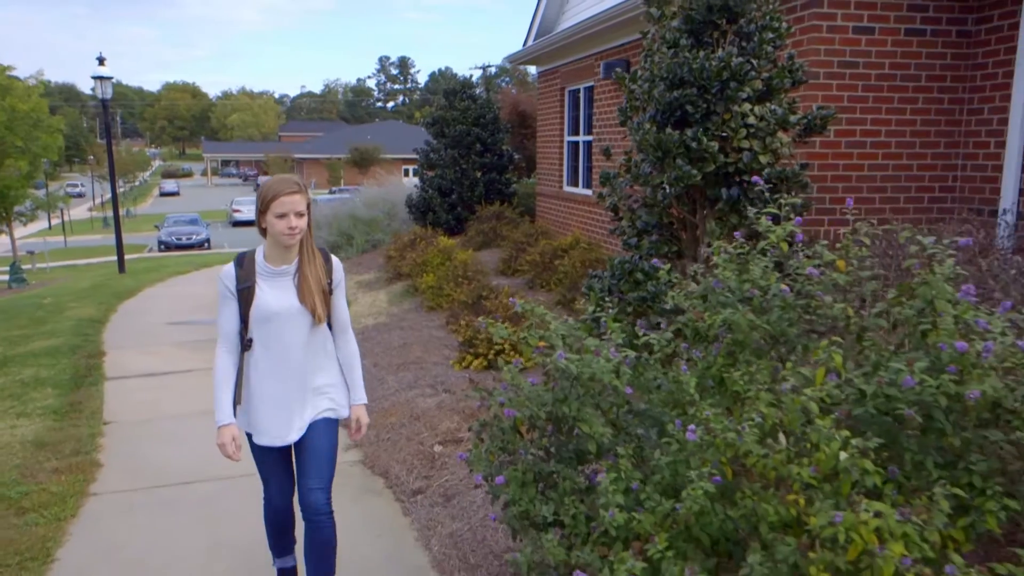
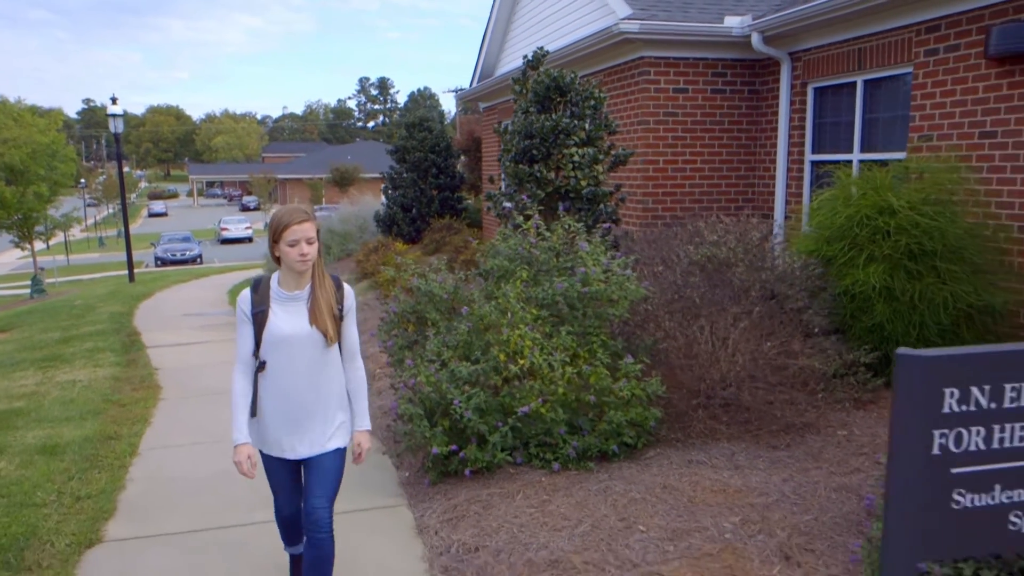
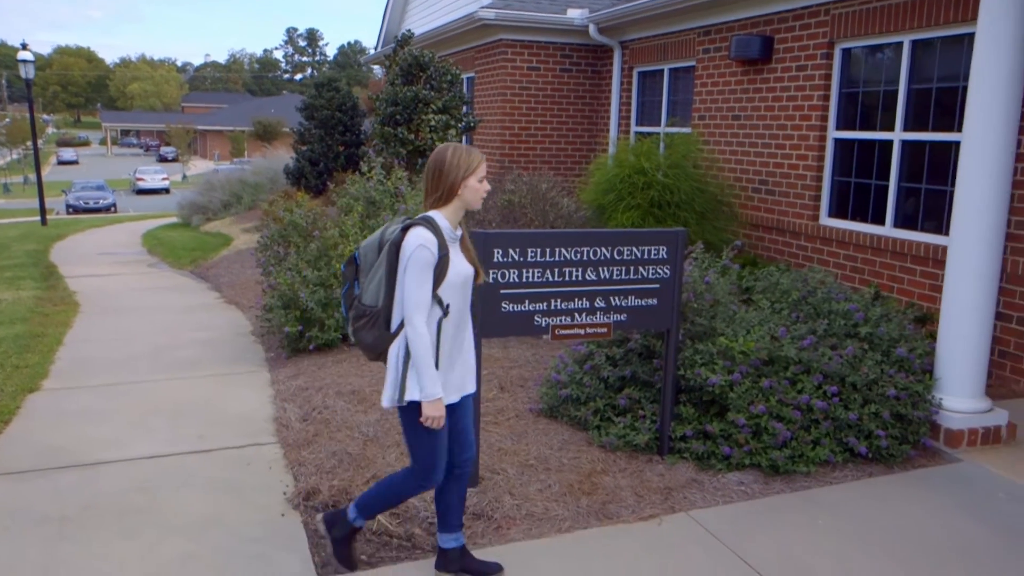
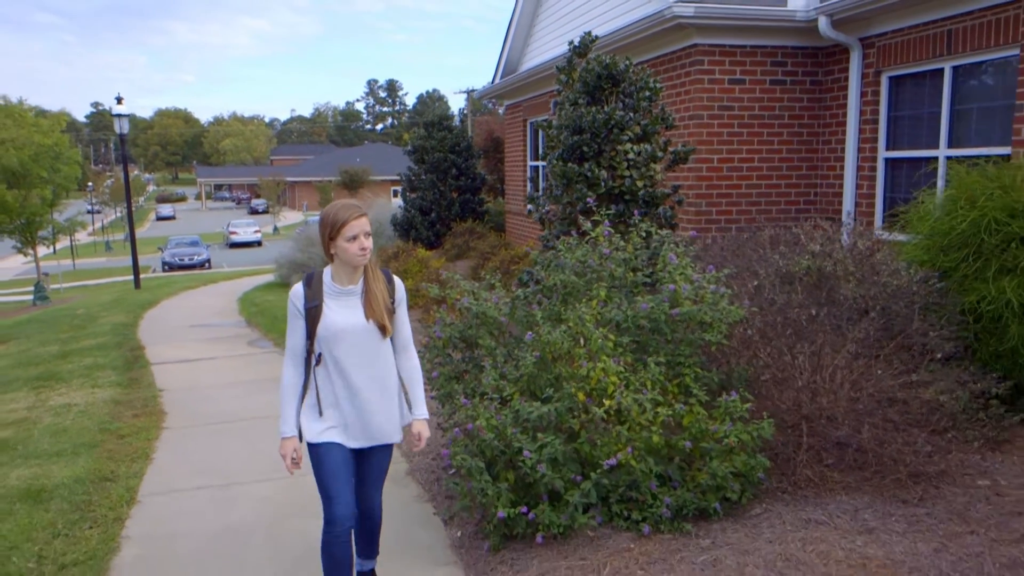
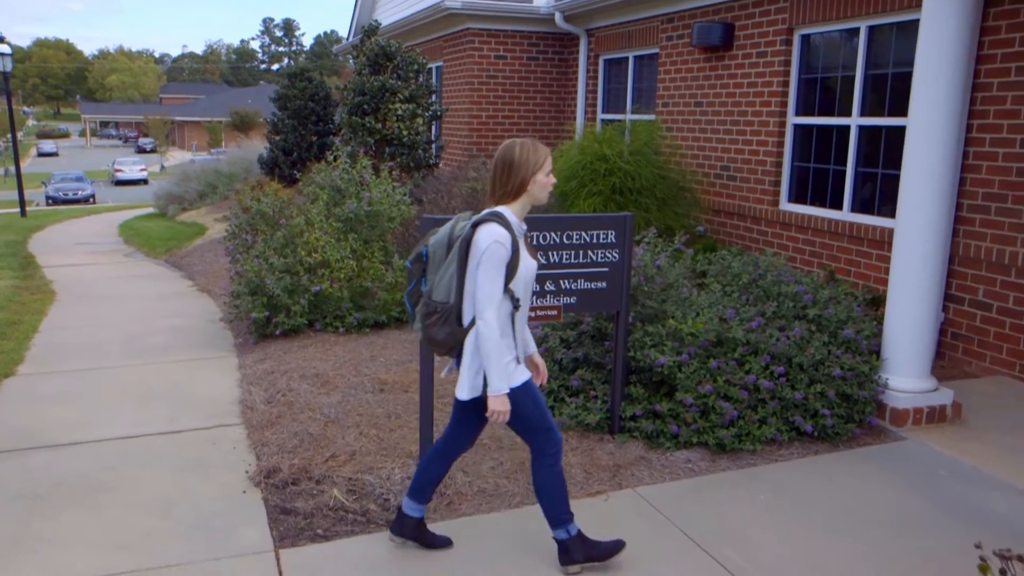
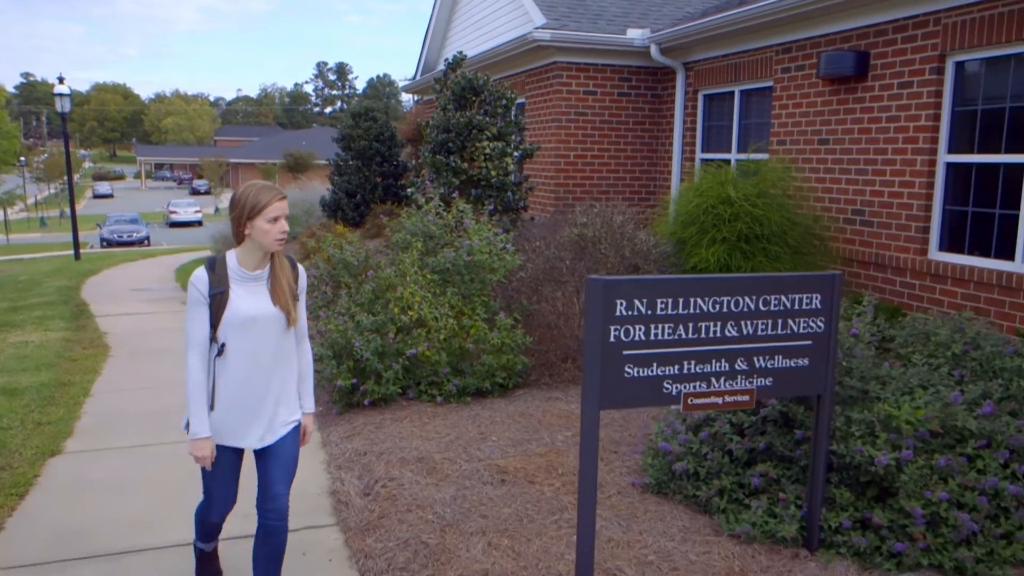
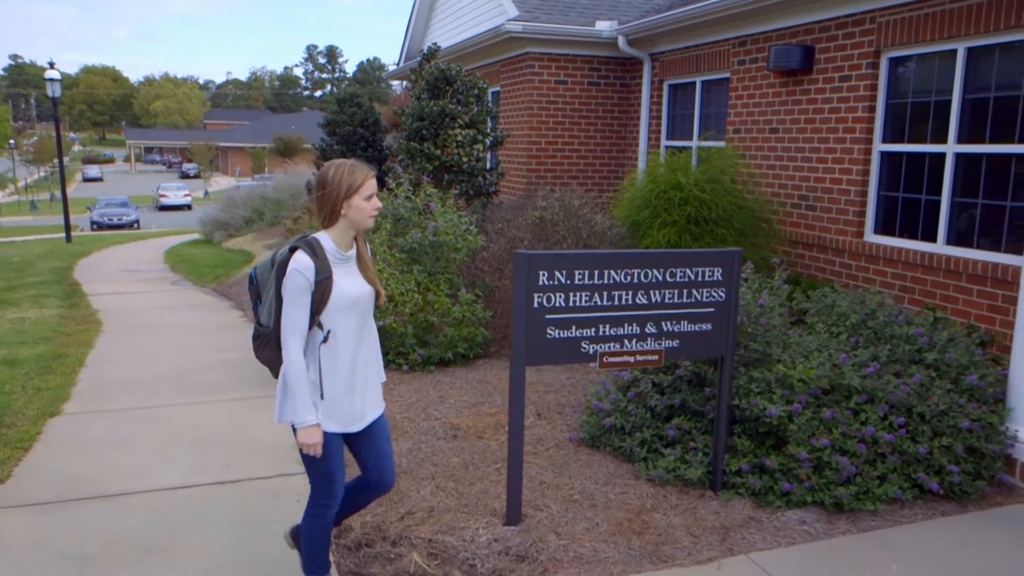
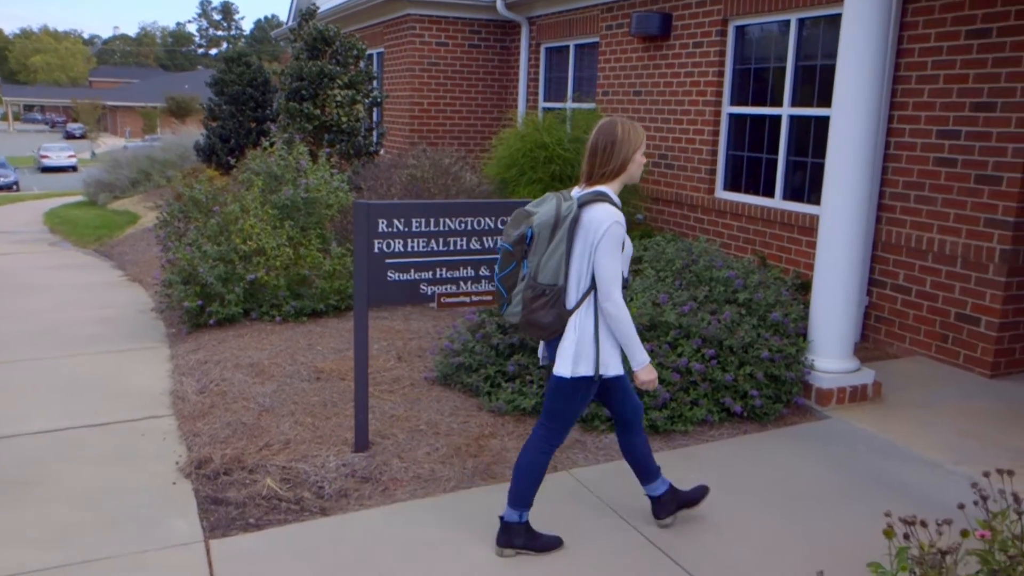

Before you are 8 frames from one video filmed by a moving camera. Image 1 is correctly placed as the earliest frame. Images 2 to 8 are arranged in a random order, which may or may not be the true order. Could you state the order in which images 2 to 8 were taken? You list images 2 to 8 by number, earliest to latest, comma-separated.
4, 2, 6, 7, 3, 5, 8
